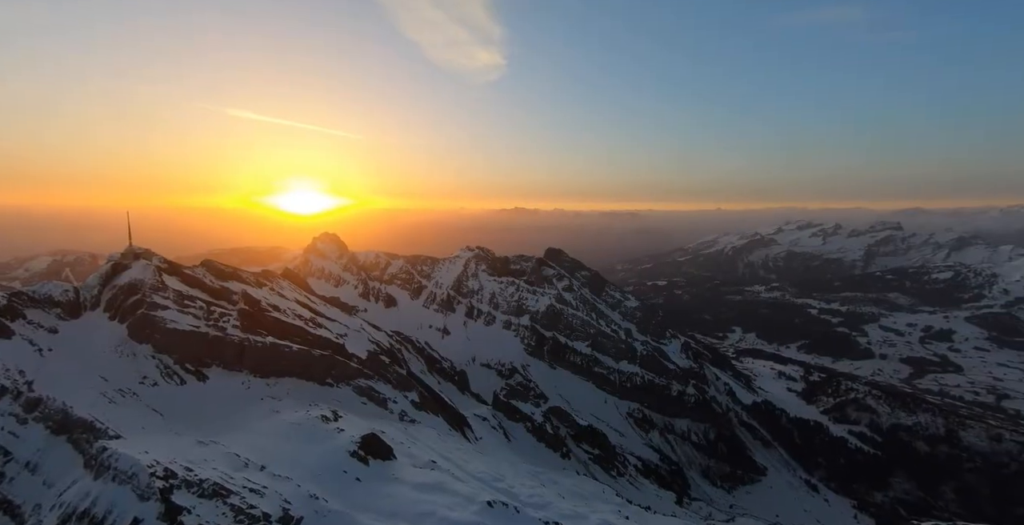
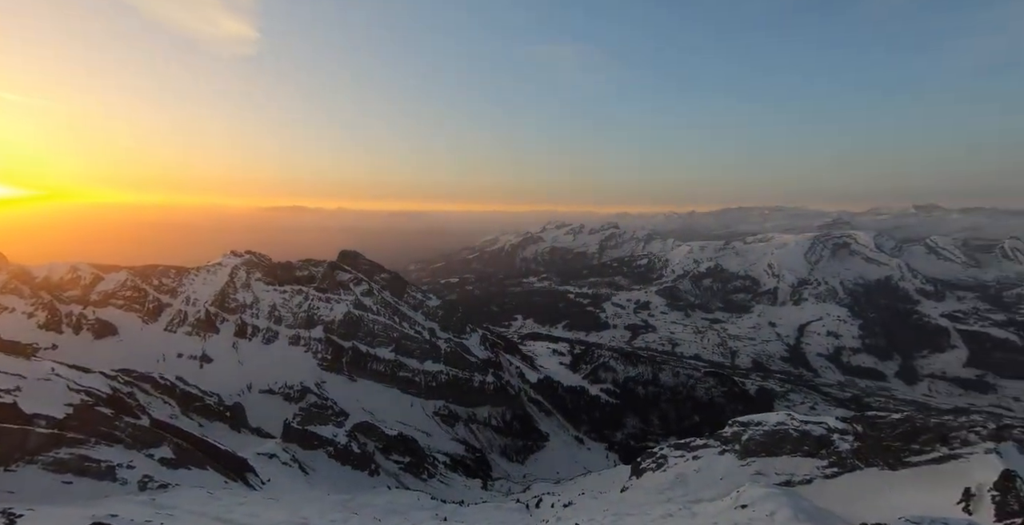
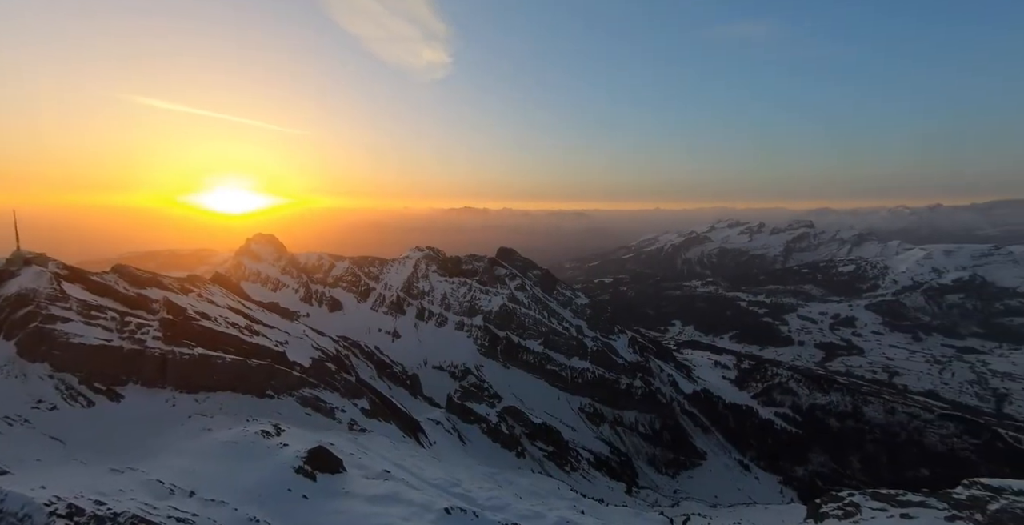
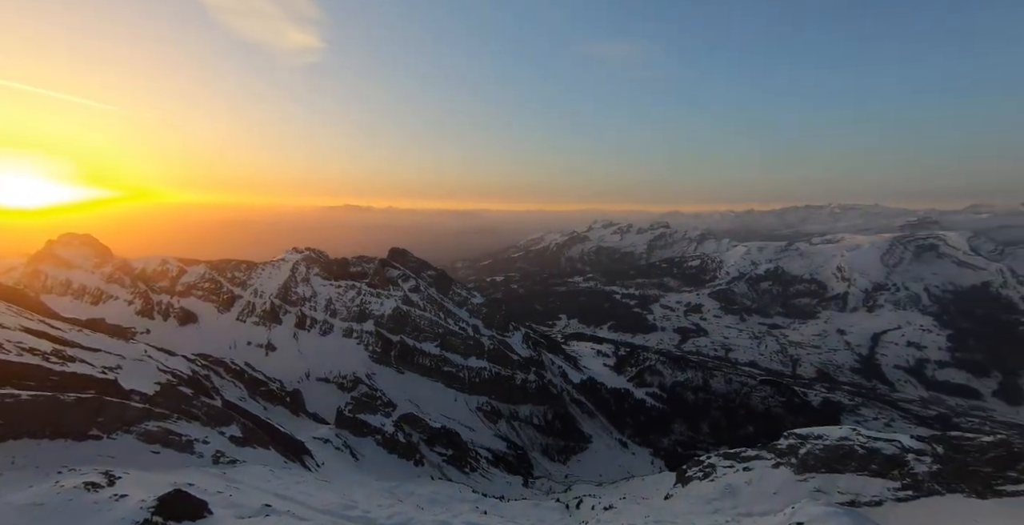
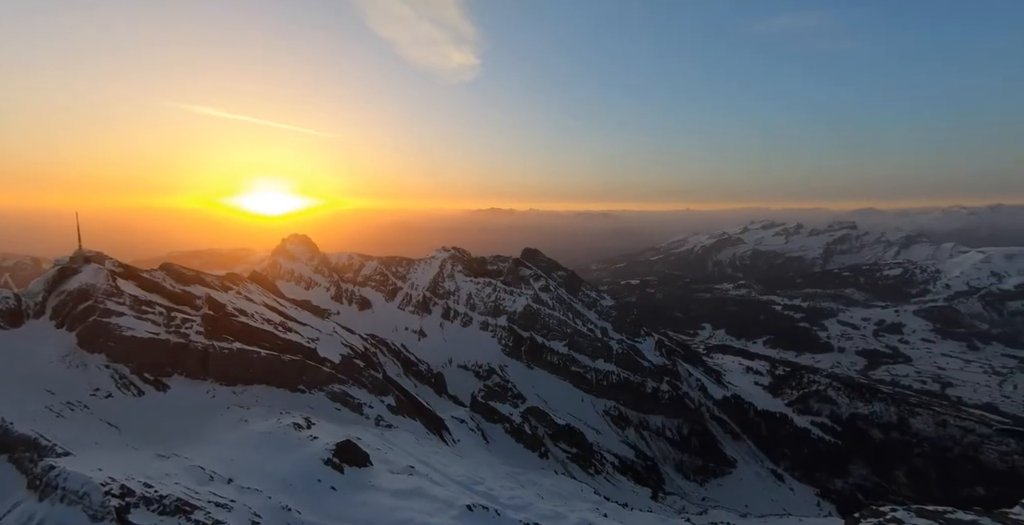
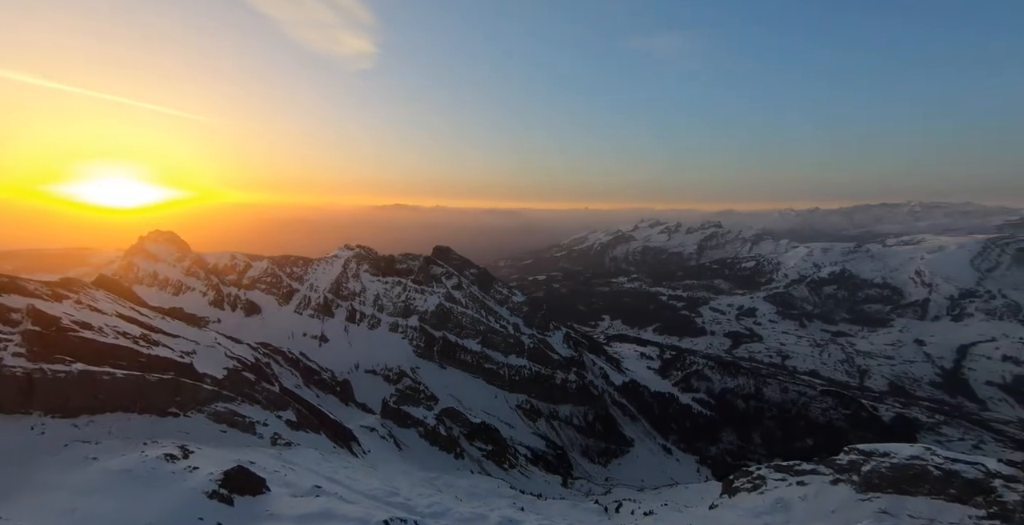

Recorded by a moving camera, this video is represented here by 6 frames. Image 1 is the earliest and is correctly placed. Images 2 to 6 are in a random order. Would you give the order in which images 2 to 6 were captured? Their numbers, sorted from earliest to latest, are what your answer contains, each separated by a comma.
5, 3, 6, 4, 2
